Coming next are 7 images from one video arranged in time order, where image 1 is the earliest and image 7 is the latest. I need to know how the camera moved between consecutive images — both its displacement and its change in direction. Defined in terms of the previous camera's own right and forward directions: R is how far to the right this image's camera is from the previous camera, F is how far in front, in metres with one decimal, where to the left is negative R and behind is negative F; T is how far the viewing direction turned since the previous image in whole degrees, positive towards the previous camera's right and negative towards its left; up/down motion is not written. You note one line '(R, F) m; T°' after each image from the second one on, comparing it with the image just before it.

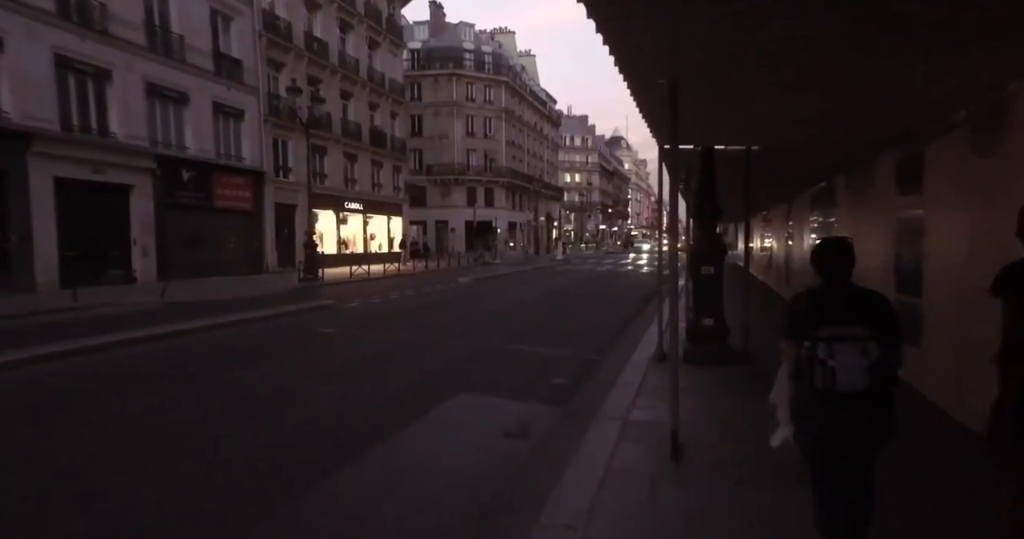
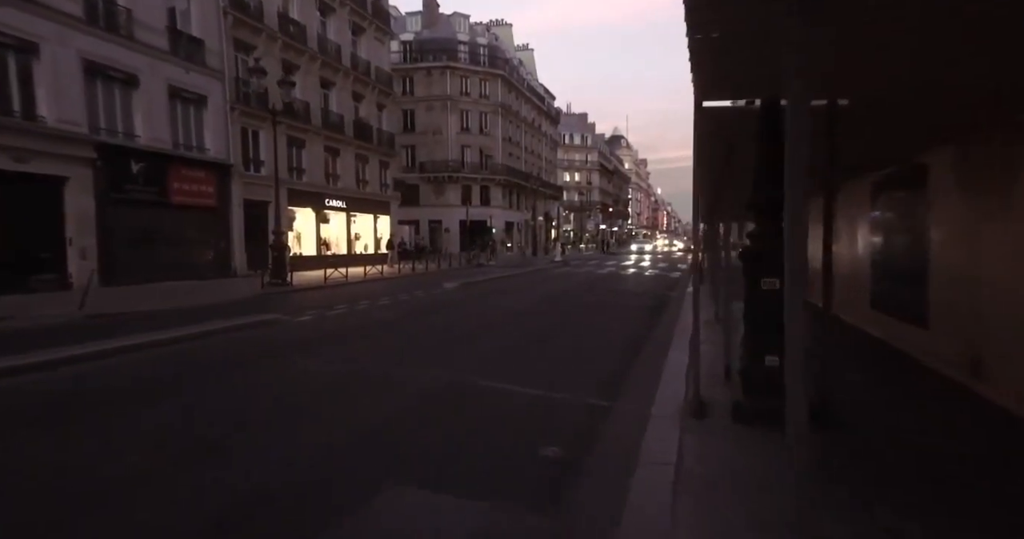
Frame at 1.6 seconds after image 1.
(+0.2, +2.0) m; 0°
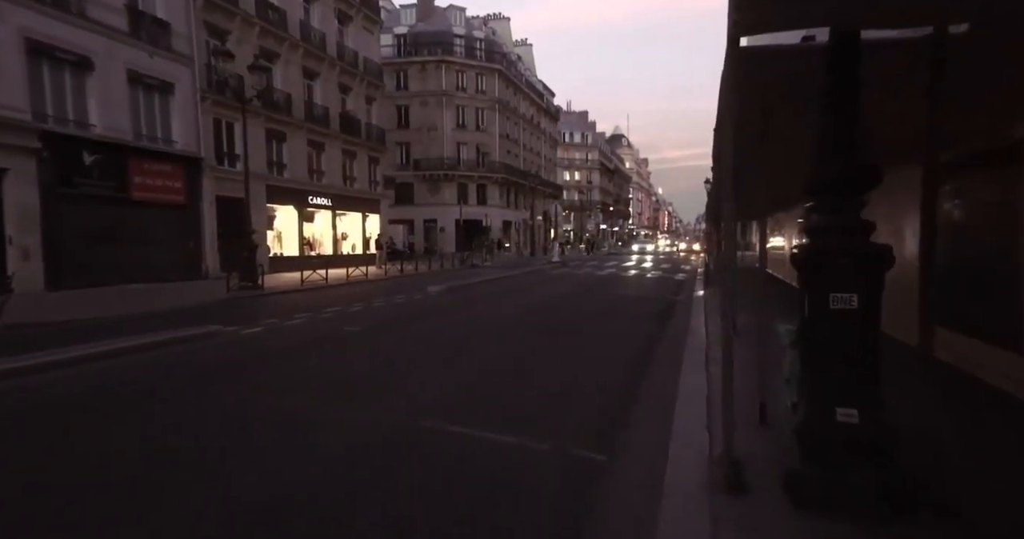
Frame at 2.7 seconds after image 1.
(+0.3, +1.4) m; 0°
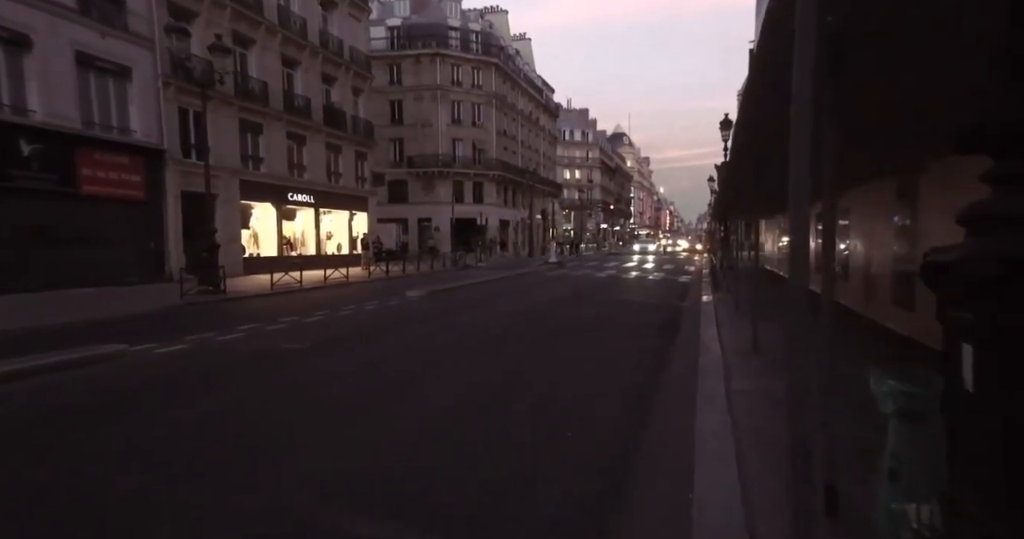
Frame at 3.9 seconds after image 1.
(+0.3, +1.5) m; 0°
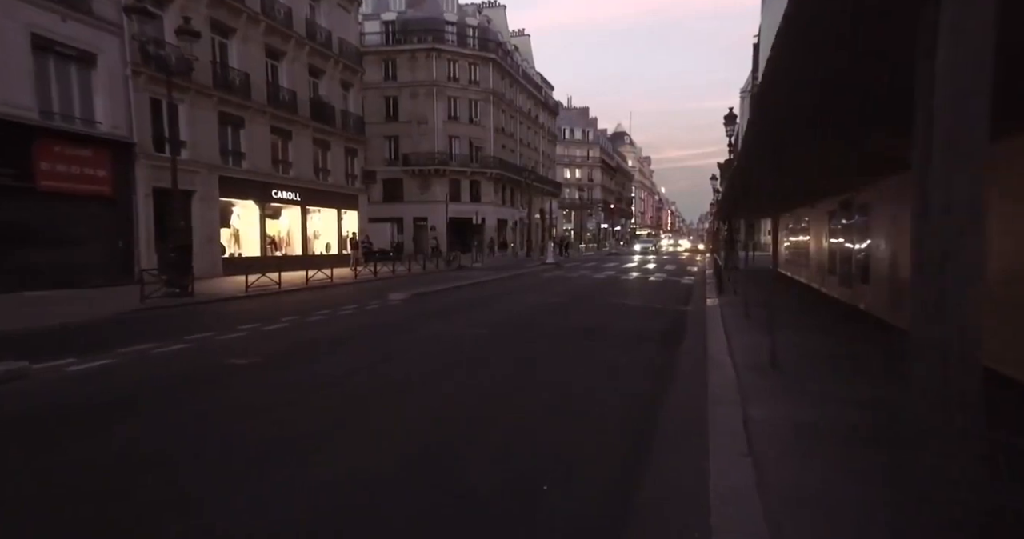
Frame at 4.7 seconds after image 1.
(+0.2, +1.0) m; 0°
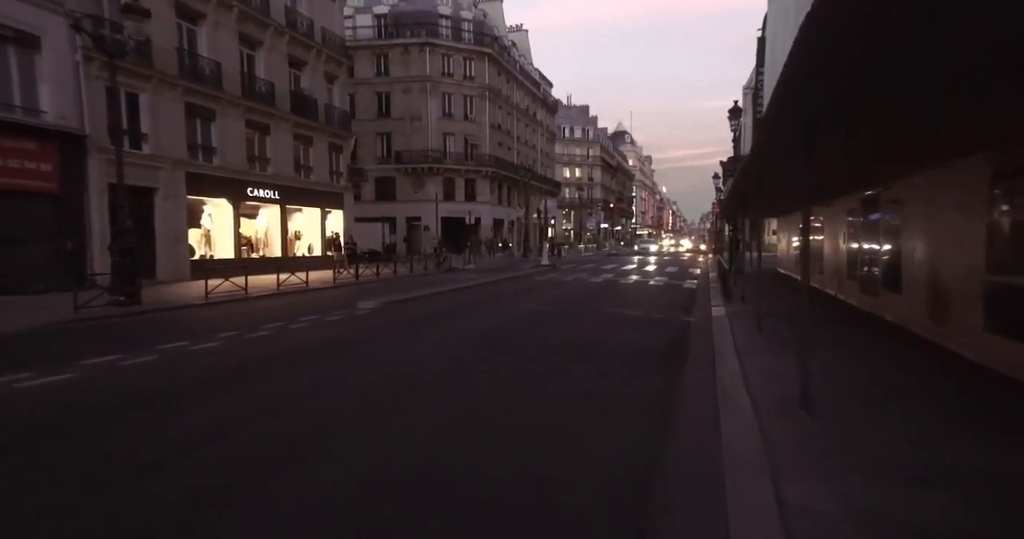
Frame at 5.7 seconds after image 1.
(+0.4, +1.3) m; 0°
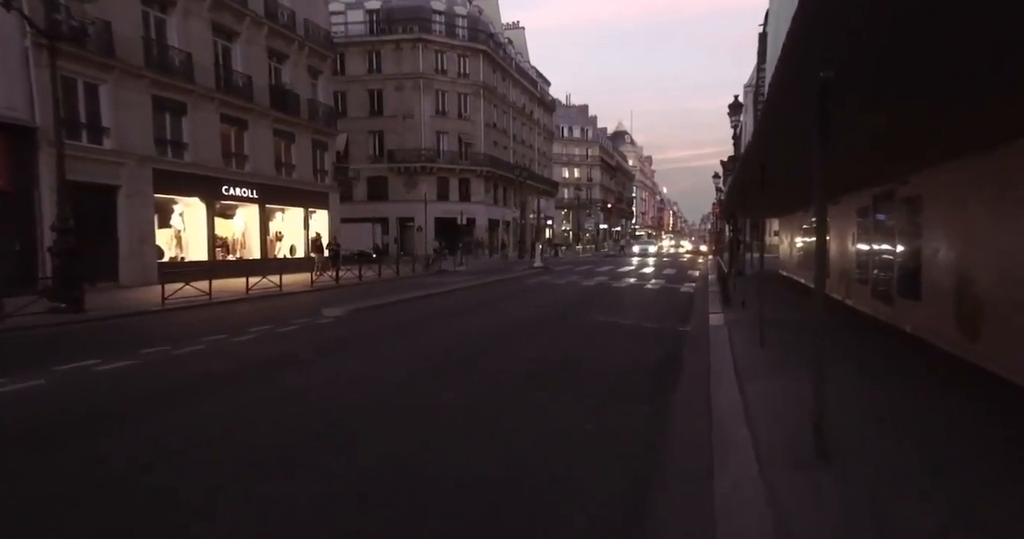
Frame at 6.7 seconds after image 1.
(+0.4, +1.0) m; 0°
